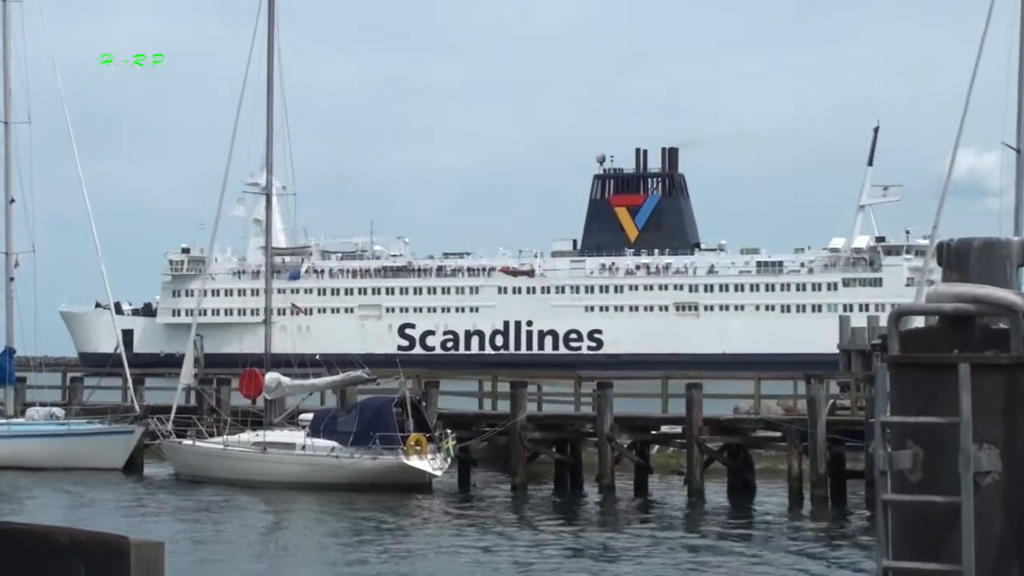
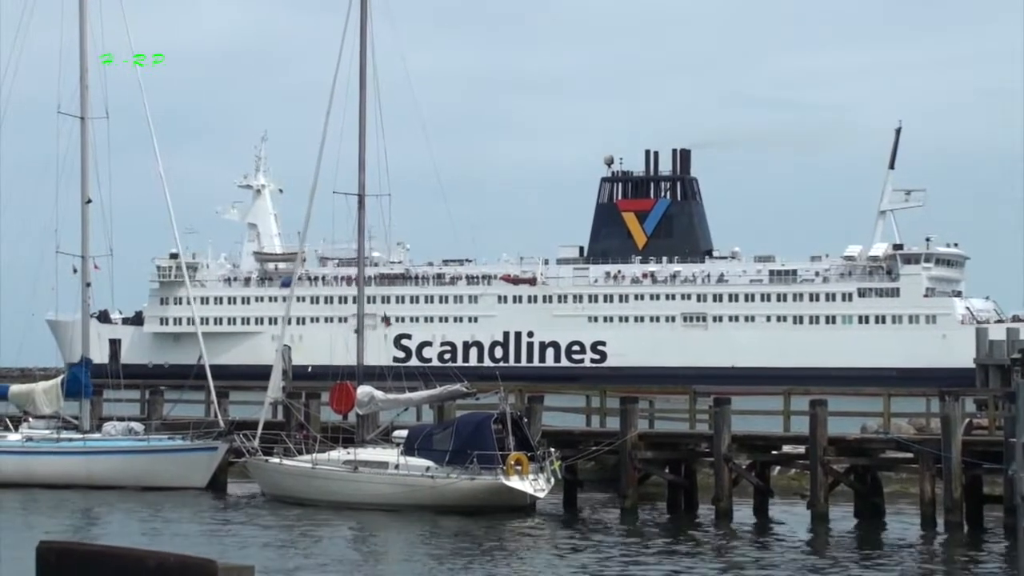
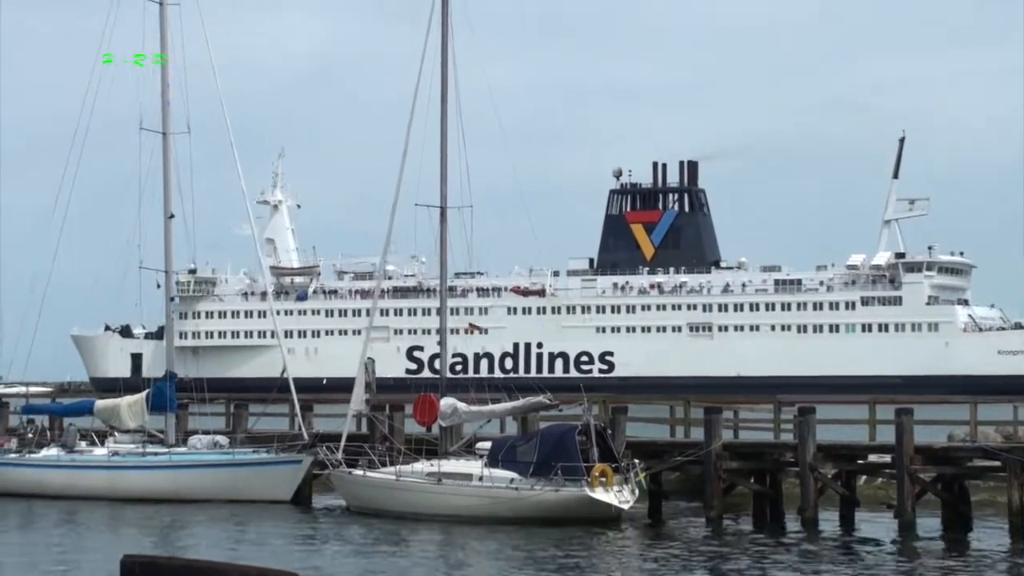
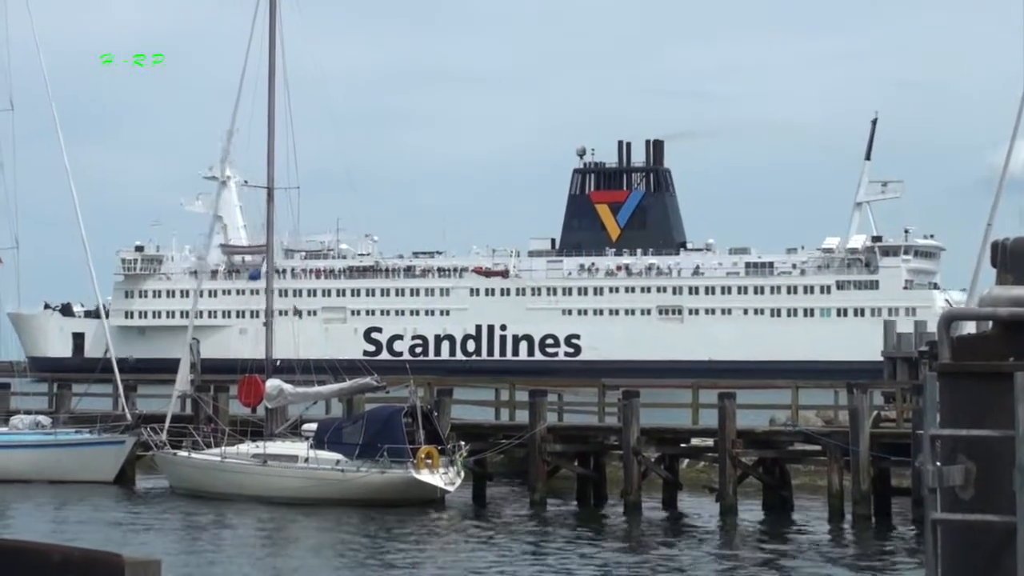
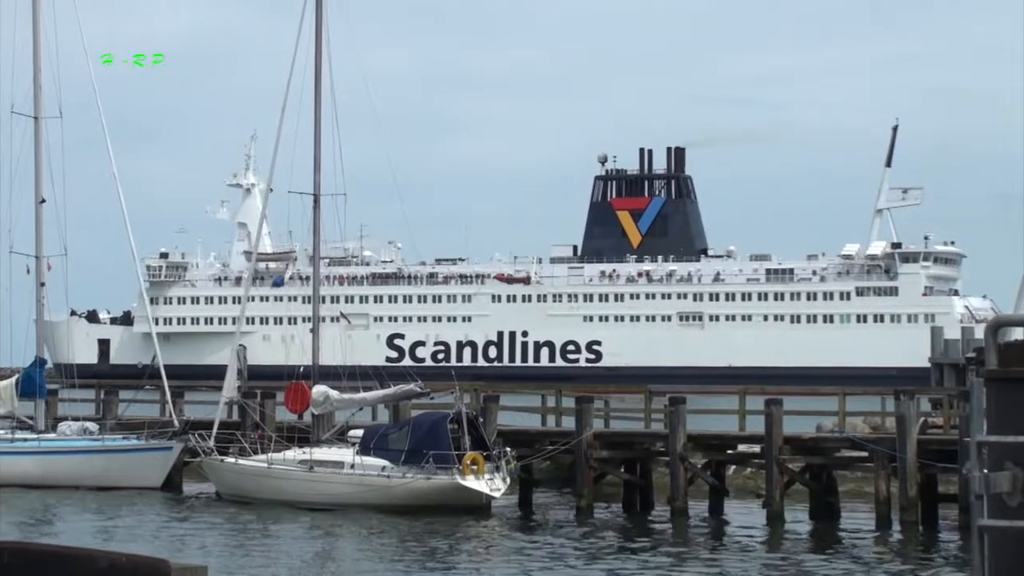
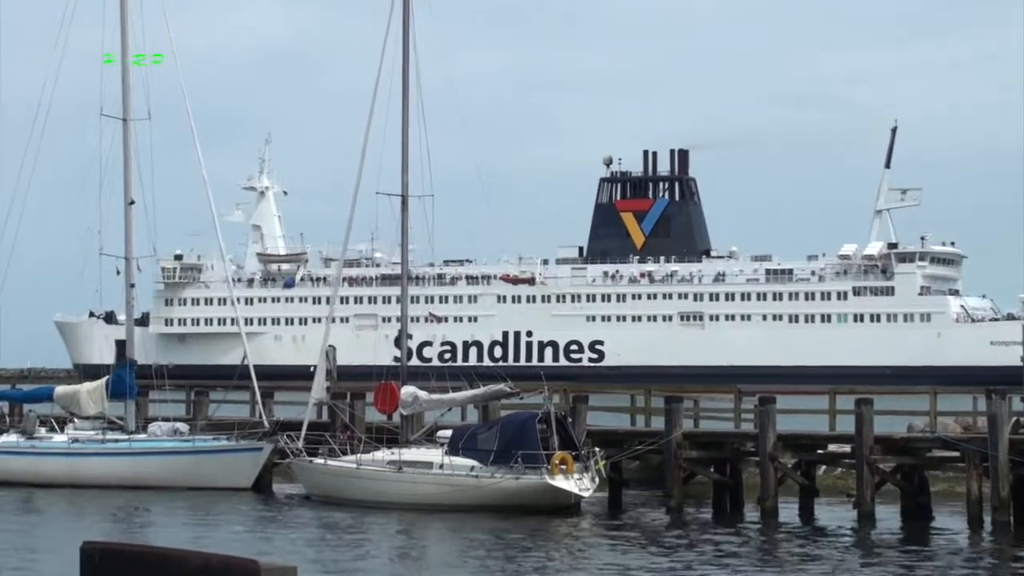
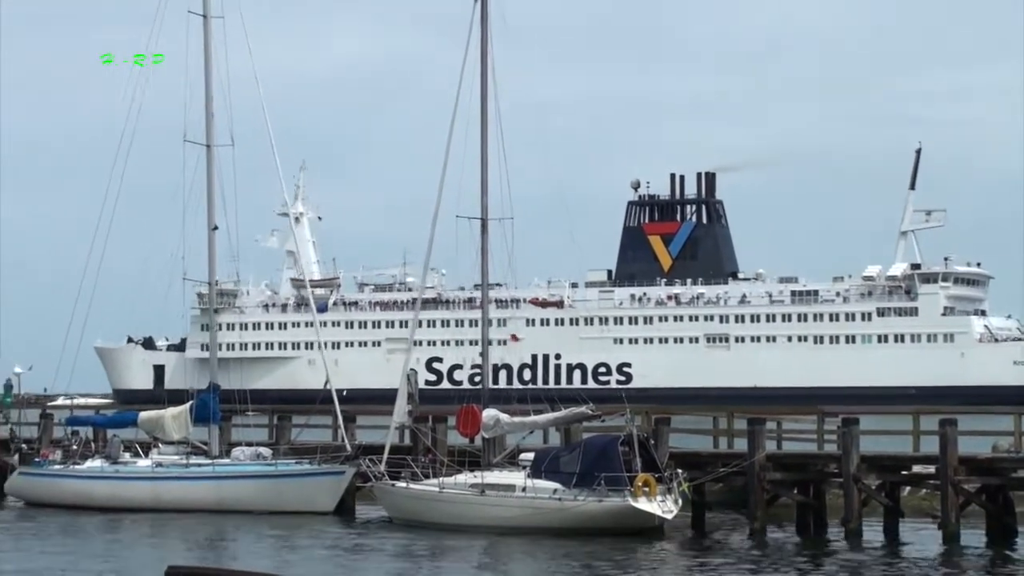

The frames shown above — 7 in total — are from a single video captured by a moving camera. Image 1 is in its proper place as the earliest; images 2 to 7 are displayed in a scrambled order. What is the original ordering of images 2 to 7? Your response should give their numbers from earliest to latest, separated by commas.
4, 5, 2, 6, 3, 7
